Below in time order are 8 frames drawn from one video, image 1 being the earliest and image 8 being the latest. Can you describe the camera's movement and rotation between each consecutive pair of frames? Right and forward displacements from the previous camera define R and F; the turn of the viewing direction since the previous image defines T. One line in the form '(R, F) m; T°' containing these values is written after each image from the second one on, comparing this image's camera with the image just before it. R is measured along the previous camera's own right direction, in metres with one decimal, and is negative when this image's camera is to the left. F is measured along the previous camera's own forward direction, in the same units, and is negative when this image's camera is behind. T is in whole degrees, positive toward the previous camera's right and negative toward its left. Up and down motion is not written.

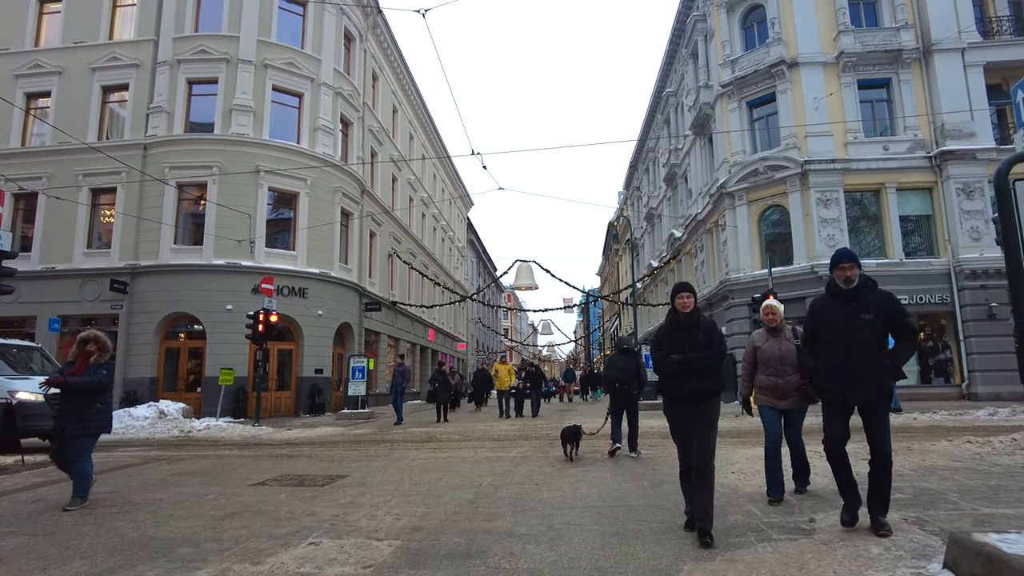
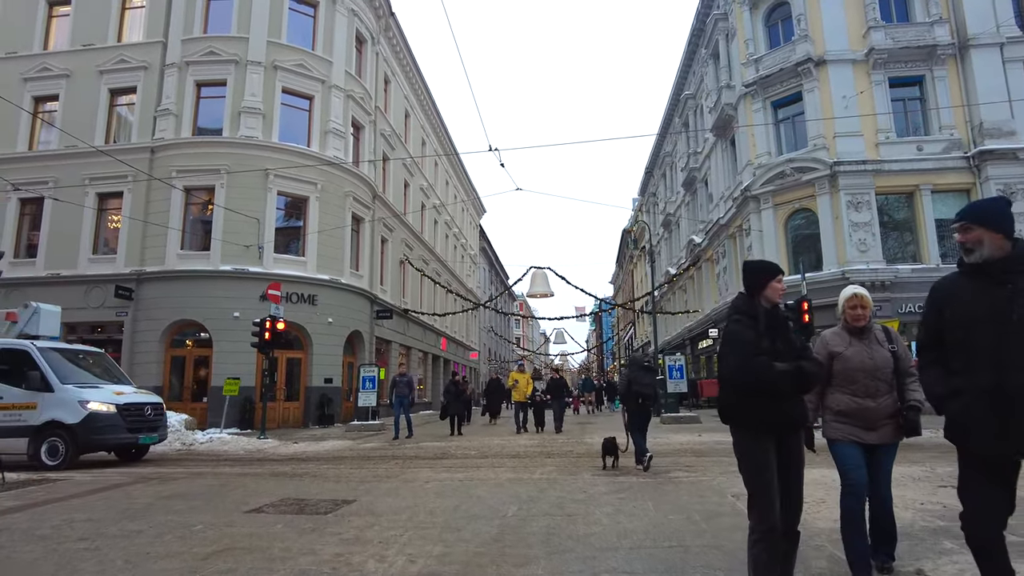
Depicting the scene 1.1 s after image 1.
(-0.2, +0.8) m; -1°
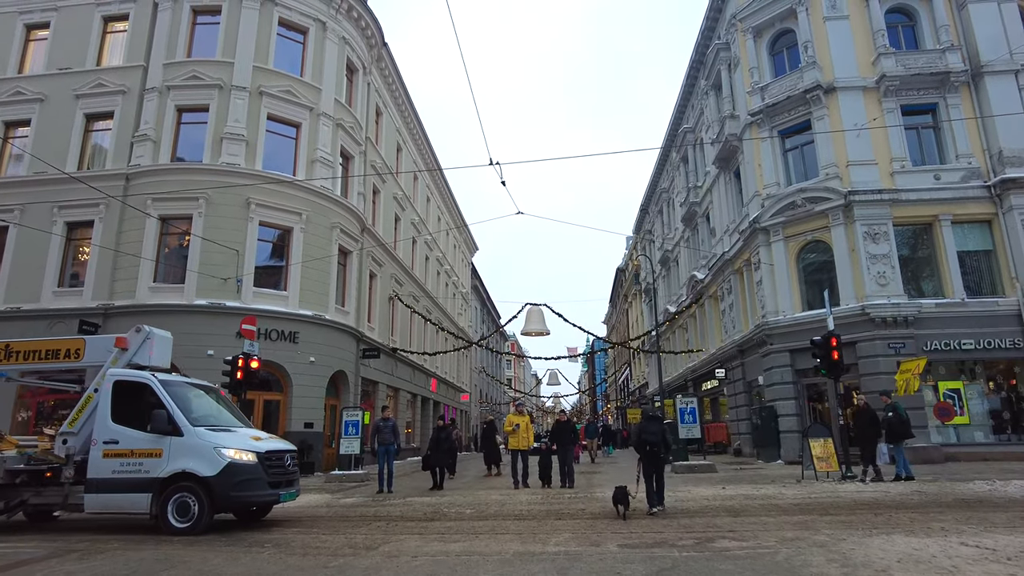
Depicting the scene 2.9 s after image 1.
(-0.2, +1.3) m; +1°
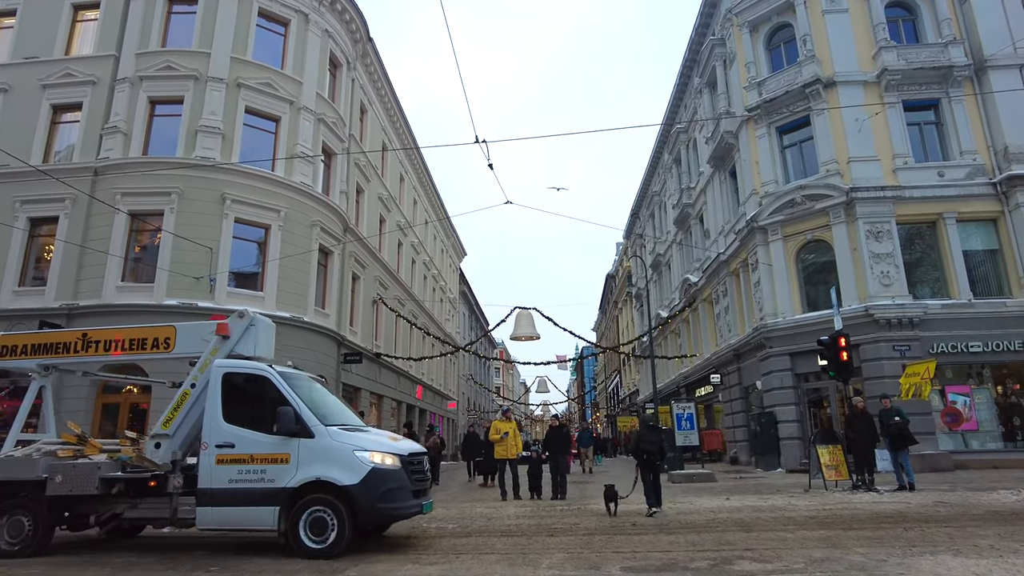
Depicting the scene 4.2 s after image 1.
(0.0, +0.9) m; +1°
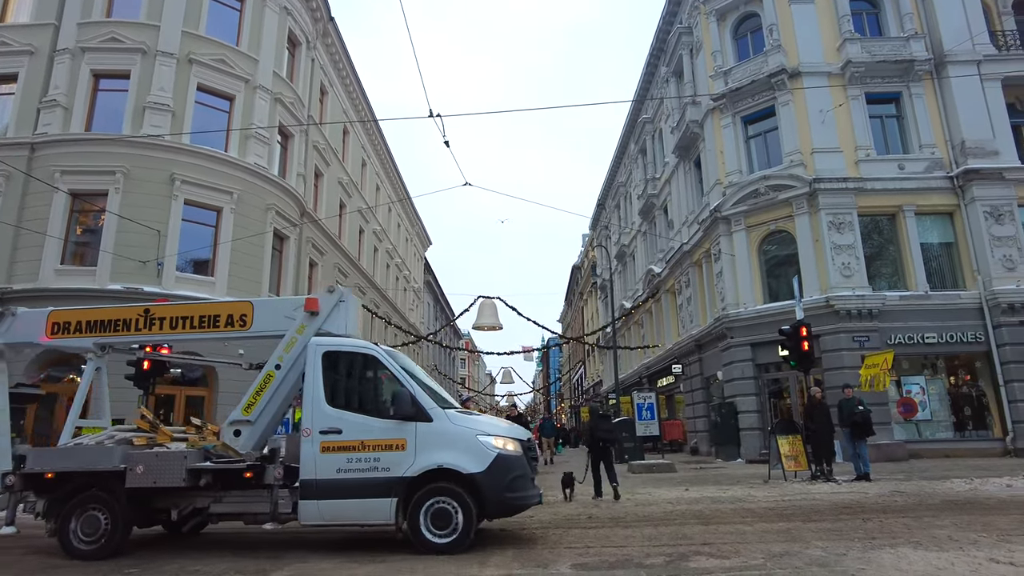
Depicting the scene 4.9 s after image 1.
(+0.2, +0.4) m; +3°
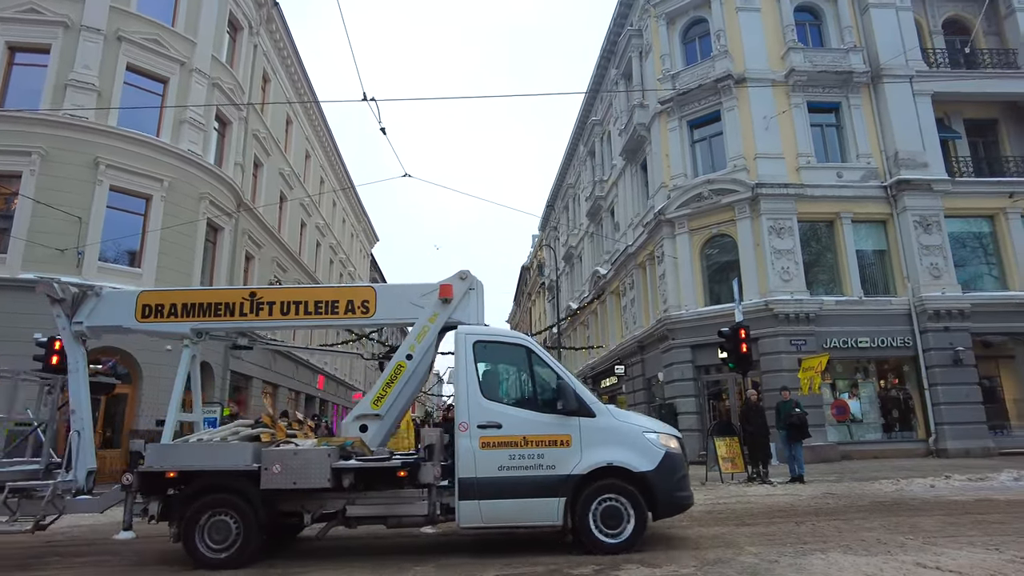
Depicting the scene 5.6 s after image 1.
(+0.2, +0.3) m; +4°
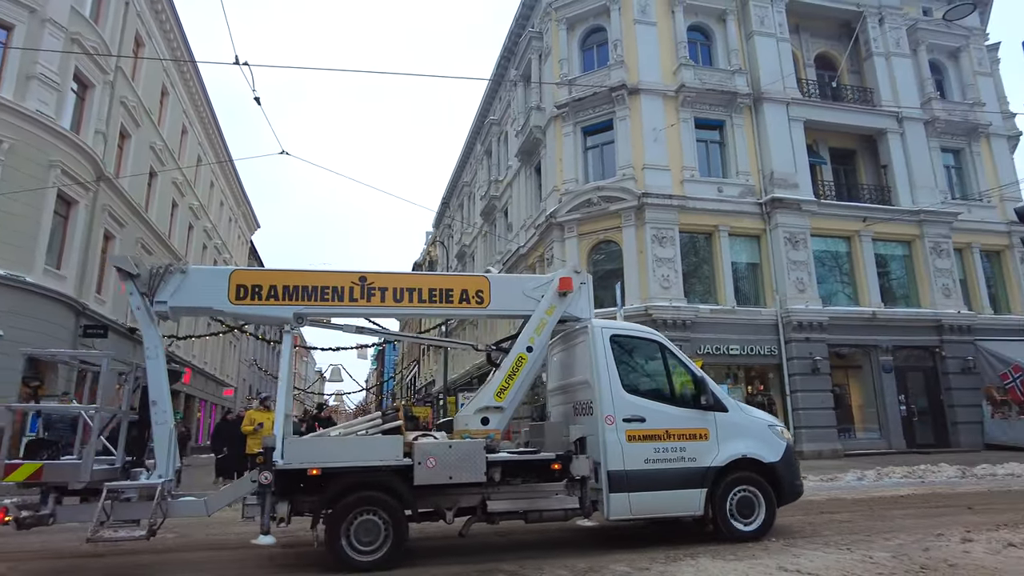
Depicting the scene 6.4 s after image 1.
(+0.1, +0.4) m; +9°
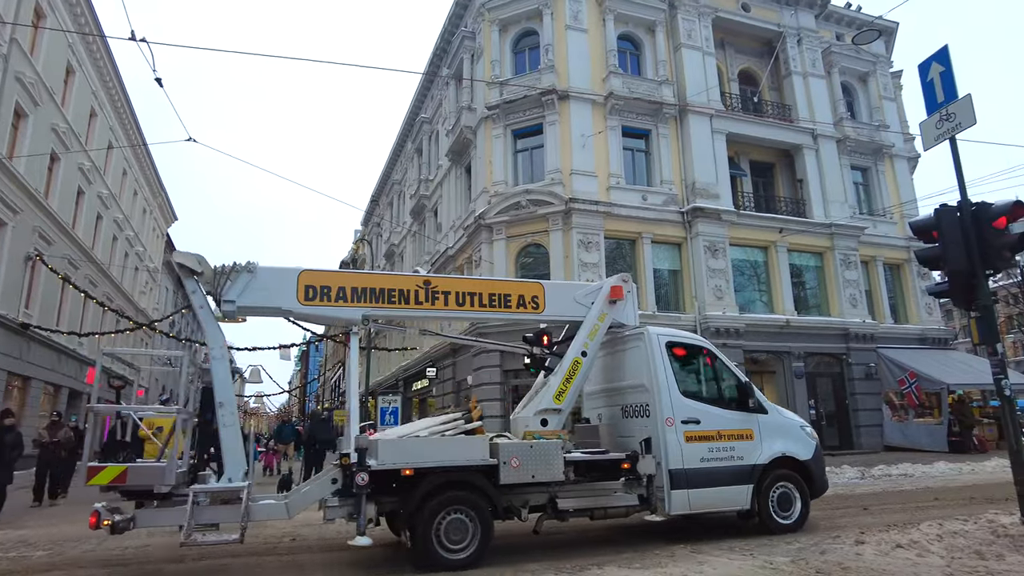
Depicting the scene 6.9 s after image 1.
(+0.2, +0.2) m; +6°
